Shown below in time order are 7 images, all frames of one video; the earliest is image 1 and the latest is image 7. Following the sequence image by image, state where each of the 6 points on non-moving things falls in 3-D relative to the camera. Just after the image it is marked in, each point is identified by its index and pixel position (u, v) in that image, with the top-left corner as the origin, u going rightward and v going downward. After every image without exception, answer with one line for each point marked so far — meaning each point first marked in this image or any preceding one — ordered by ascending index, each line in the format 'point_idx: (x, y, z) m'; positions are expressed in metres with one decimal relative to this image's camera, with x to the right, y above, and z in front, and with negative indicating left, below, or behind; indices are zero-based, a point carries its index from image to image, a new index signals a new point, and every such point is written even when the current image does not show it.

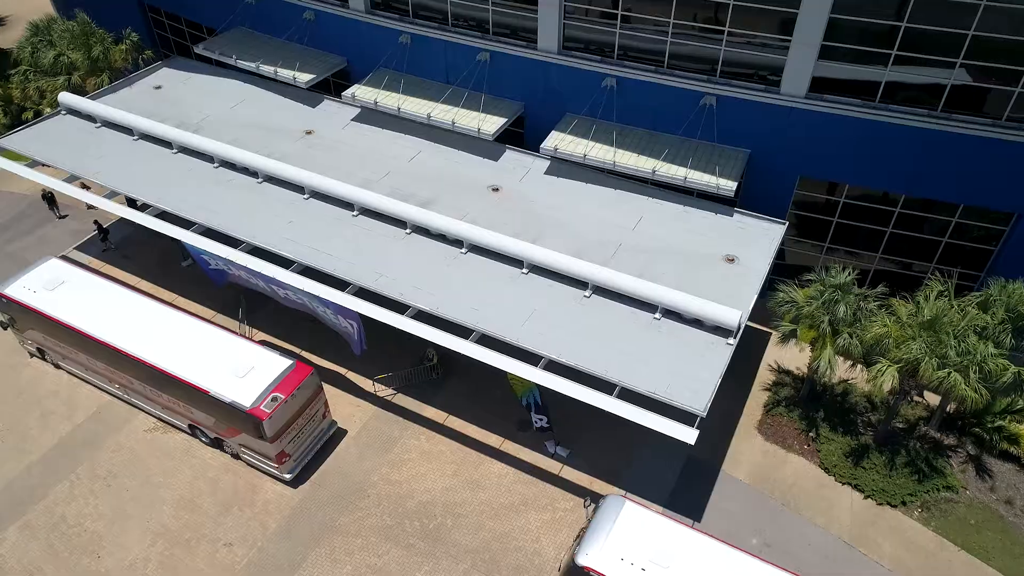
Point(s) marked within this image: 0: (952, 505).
0: (+12.7, -6.2, +19.7) m
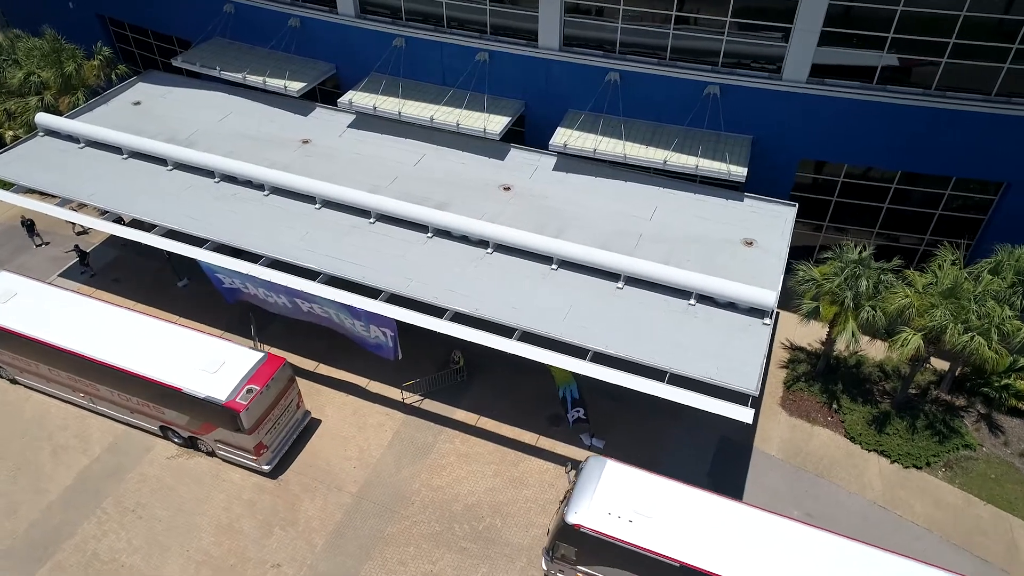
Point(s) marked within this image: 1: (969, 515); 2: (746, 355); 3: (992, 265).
0: (+13.9, -5.2, +20.7) m
1: (+13.0, -6.5, +19.5) m
2: (+6.1, -1.7, +17.6) m
3: (+13.7, +0.7, +19.4) m
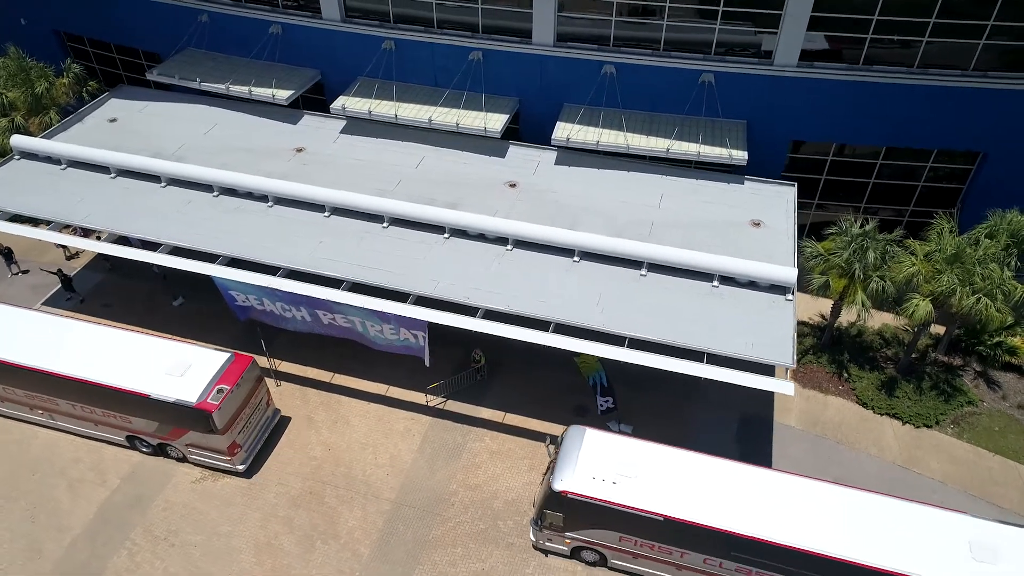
0: (+14.9, -4.1, +21.9) m
1: (+14.1, -5.4, +20.7) m
2: (+7.1, -1.1, +18.2) m
3: (+14.3, +1.8, +20.6) m
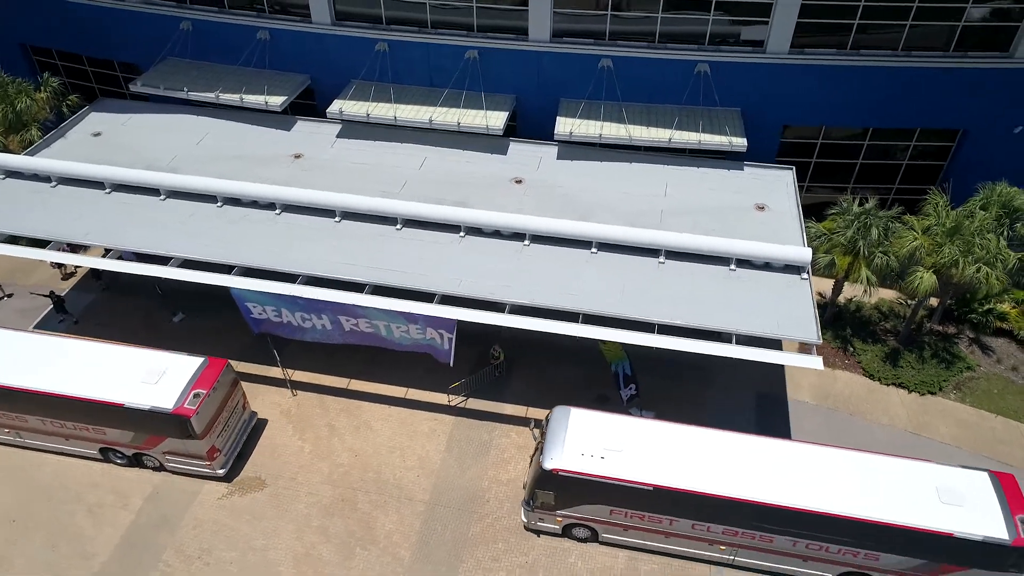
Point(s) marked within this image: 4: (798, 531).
0: (+15.6, -3.1, +23.0) m
1: (+15.0, -4.4, +21.7) m
2: (+7.9, -0.6, +18.8) m
3: (+14.8, +2.7, +21.6) m
4: (+6.9, -5.9, +16.6) m
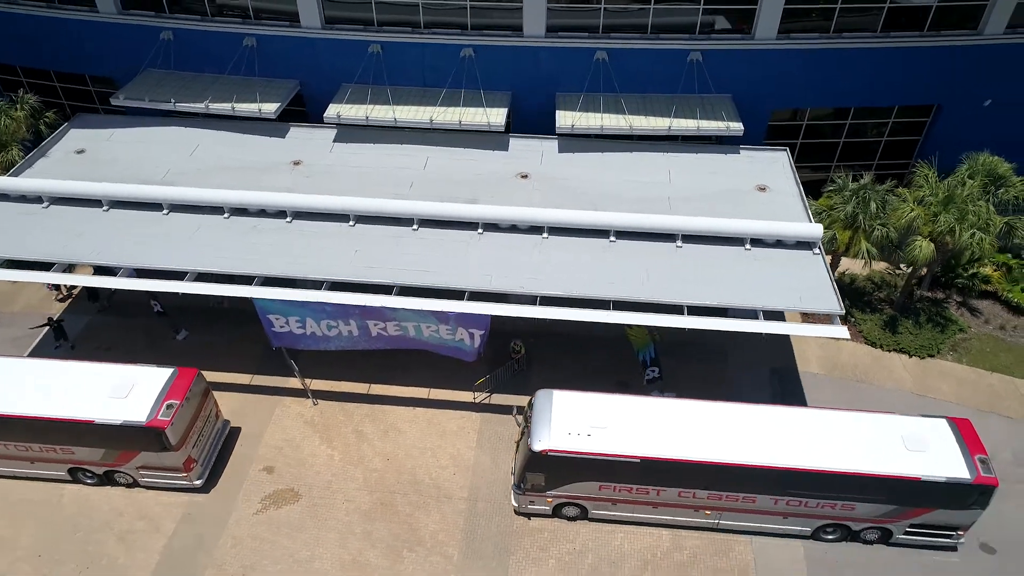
0: (+16.2, -1.9, +24.3) m
1: (+15.8, -3.3, +23.0) m
2: (+8.7, +0.2, +19.6) m
3: (+15.1, +3.9, +22.8) m
4: (+8.2, -5.2, +17.4) m
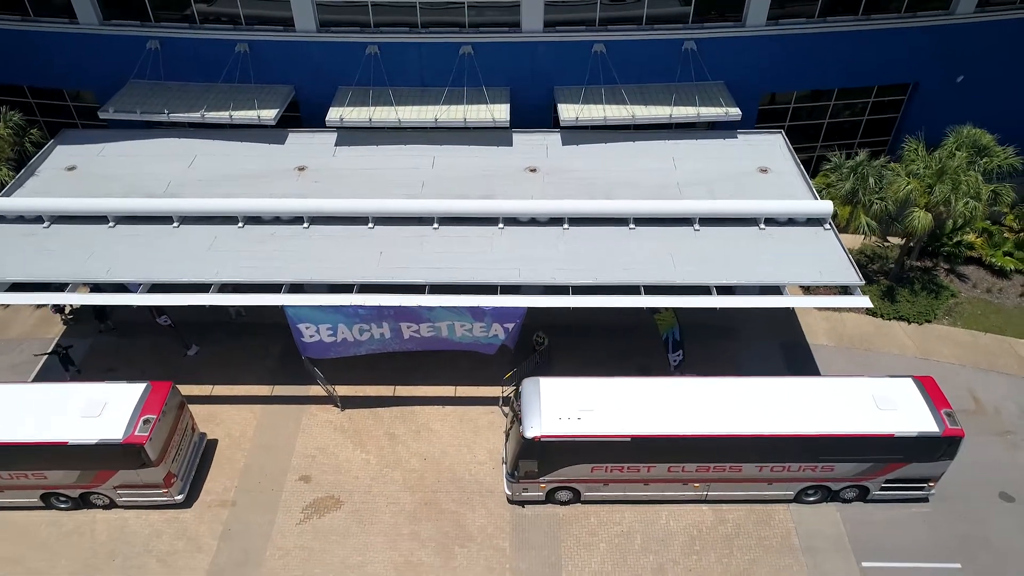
0: (+16.8, -0.6, +25.6) m
1: (+16.6, -2.0, +24.3) m
2: (+9.5, +0.9, +20.4) m
3: (+15.5, +5.1, +24.1) m
4: (+9.5, -4.5, +18.2) m
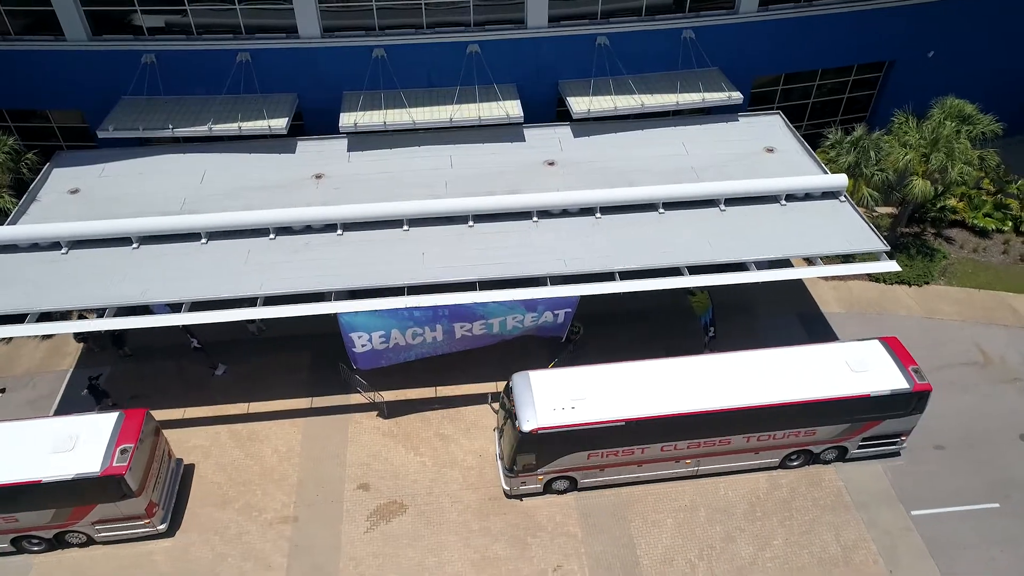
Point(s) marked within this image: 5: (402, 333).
0: (+17.6, +0.9, +27.3) m
1: (+17.6, -0.5, +26.0) m
2: (+10.7, +1.9, +21.5) m
3: (+16.0, +6.5, +25.7) m
4: (+11.3, -3.4, +19.3) m
5: (-3.4, -1.2, +19.9) m
